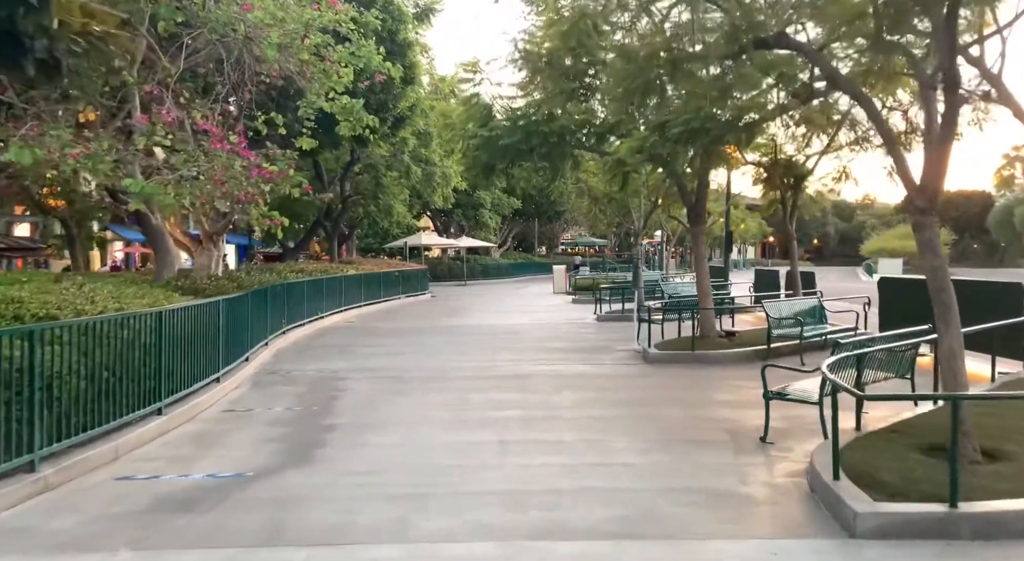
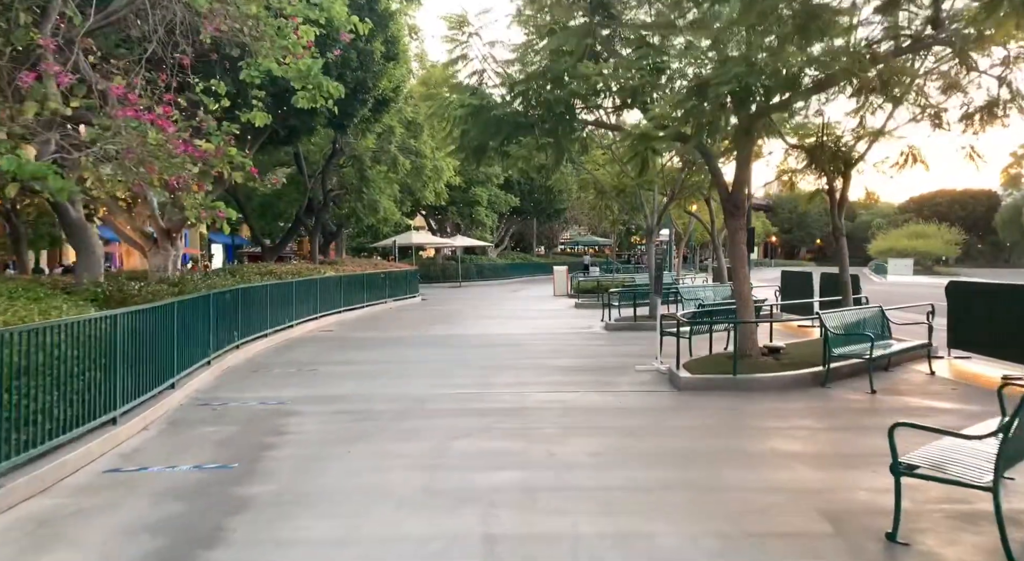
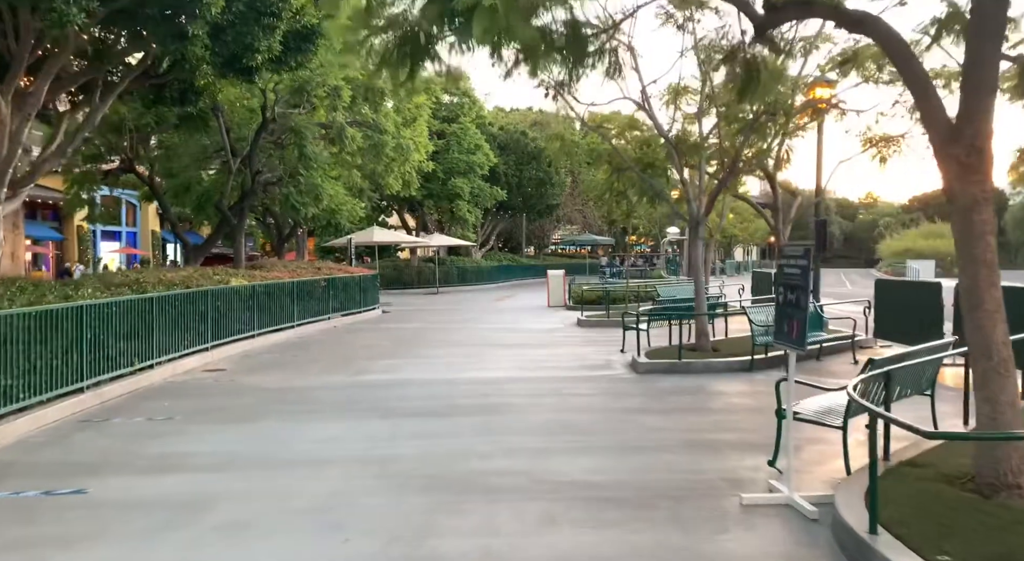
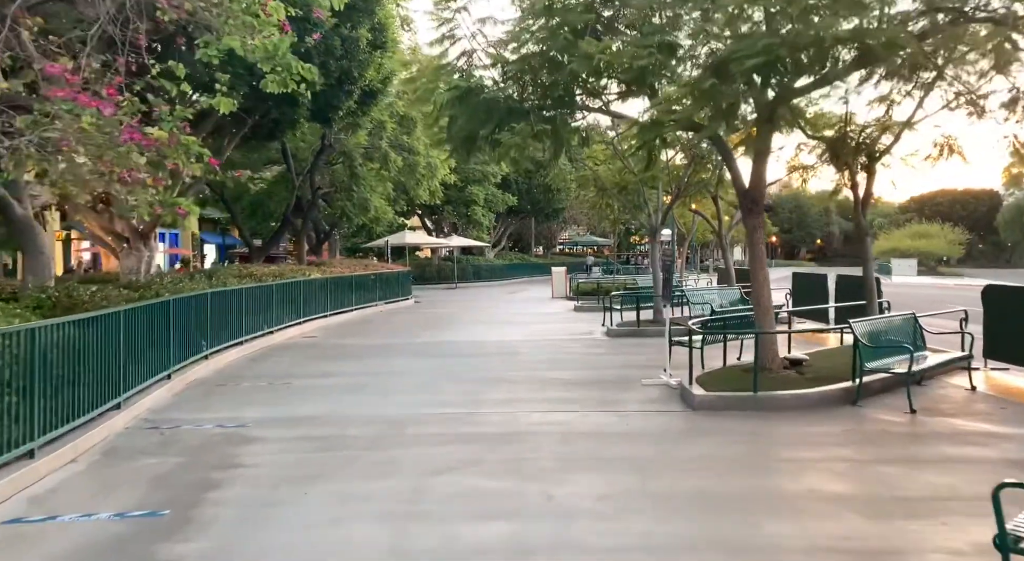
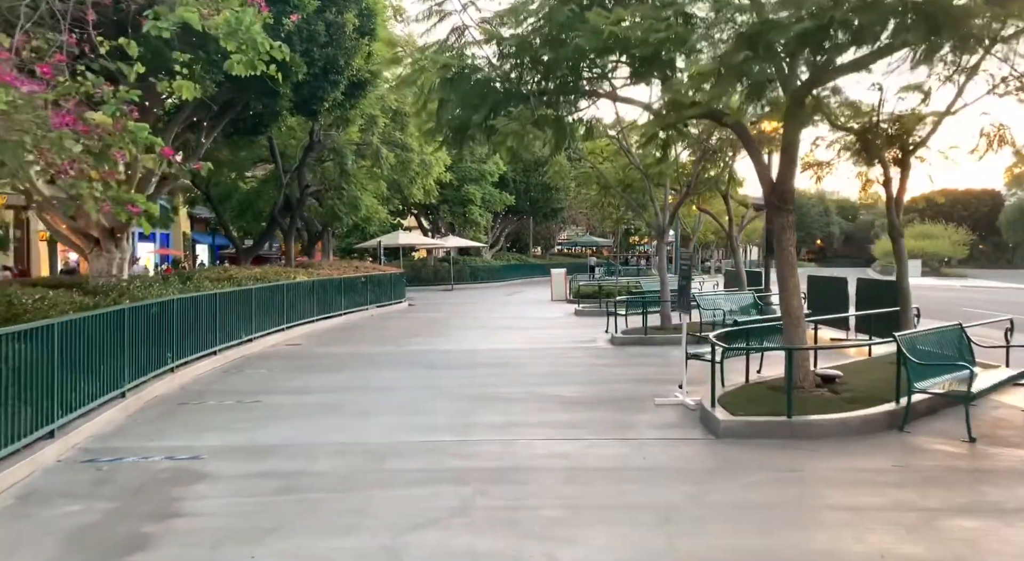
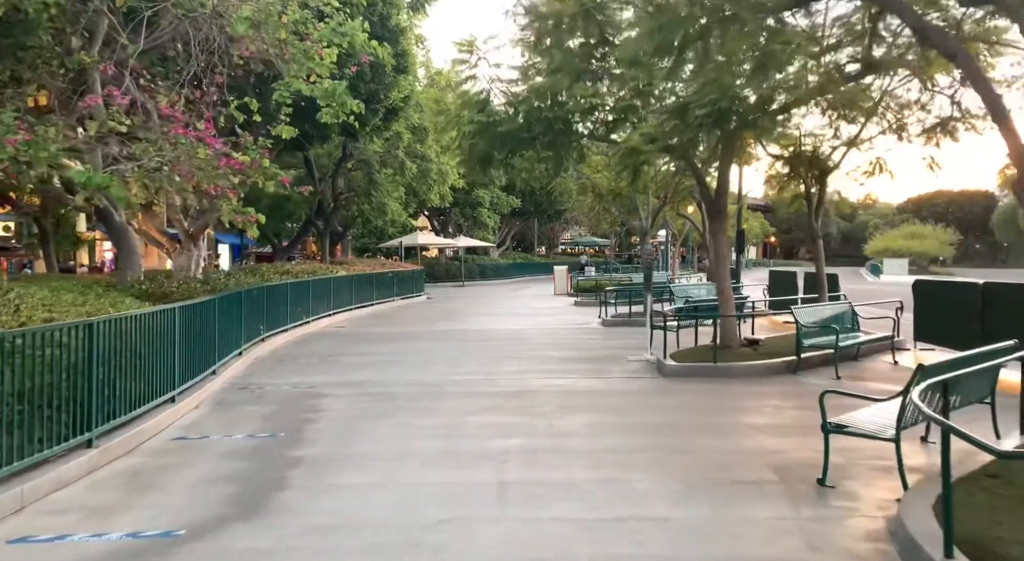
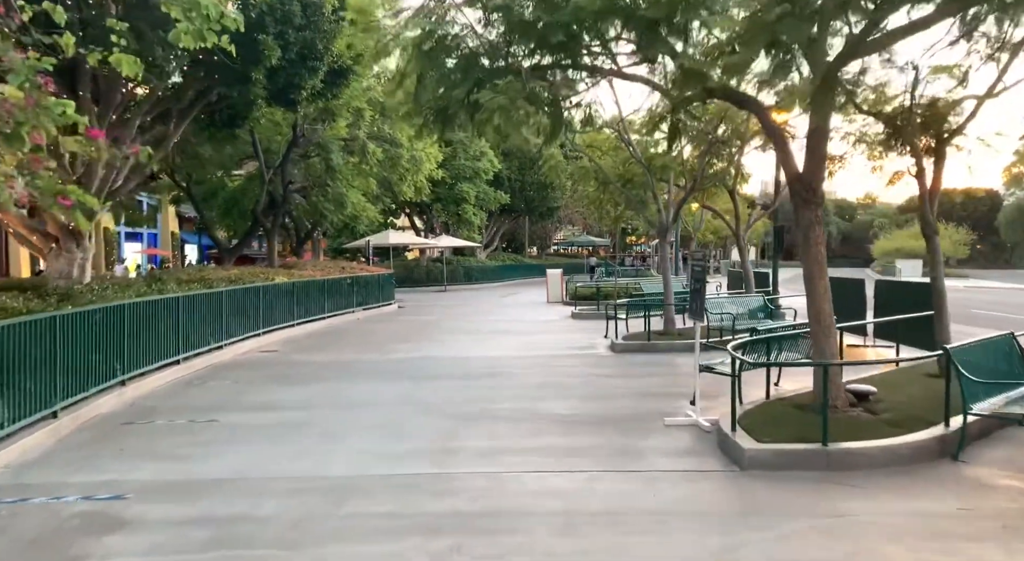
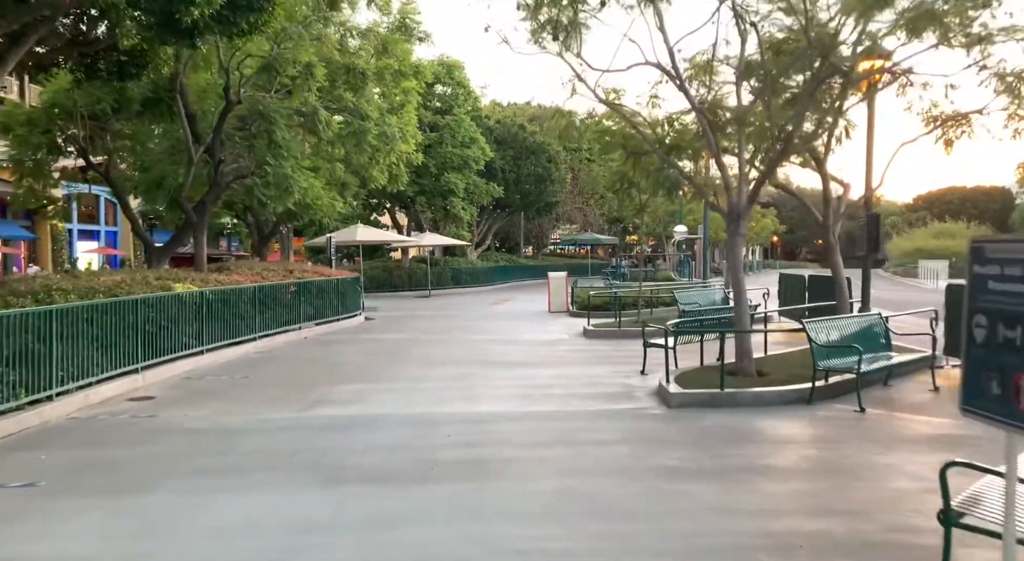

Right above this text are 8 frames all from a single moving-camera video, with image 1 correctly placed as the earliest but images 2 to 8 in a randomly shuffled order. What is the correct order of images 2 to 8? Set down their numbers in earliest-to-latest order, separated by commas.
6, 2, 4, 5, 7, 3, 8
